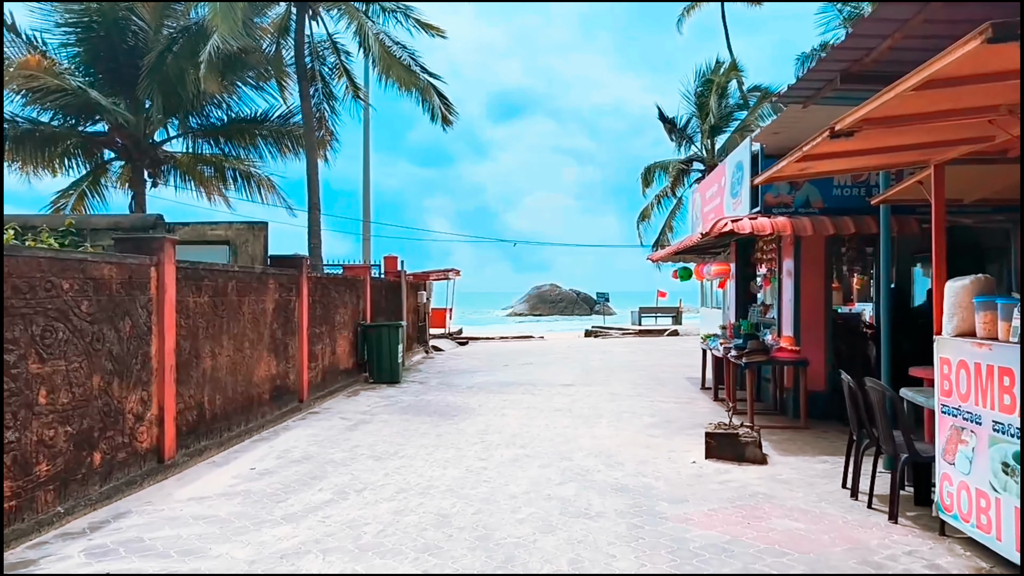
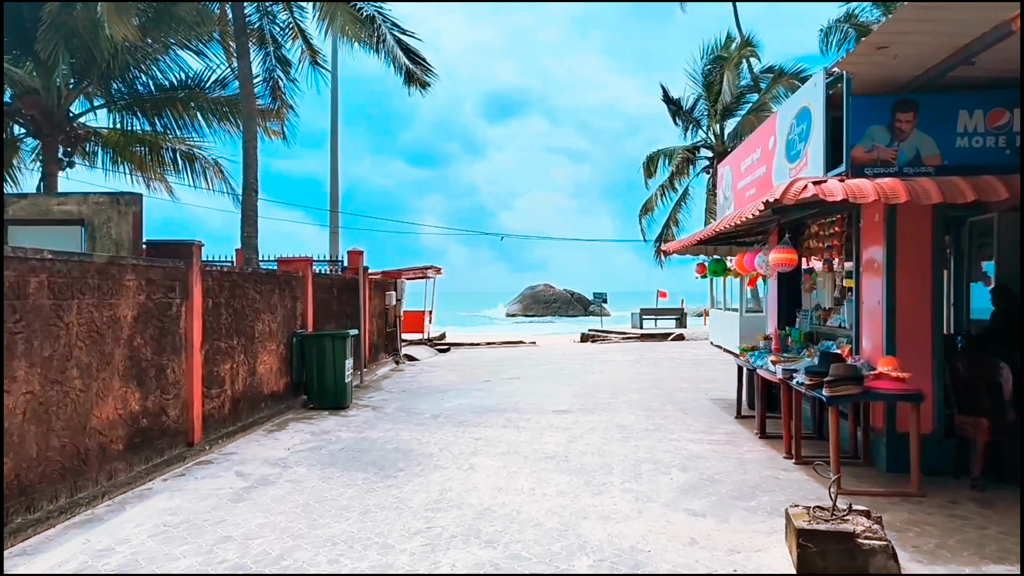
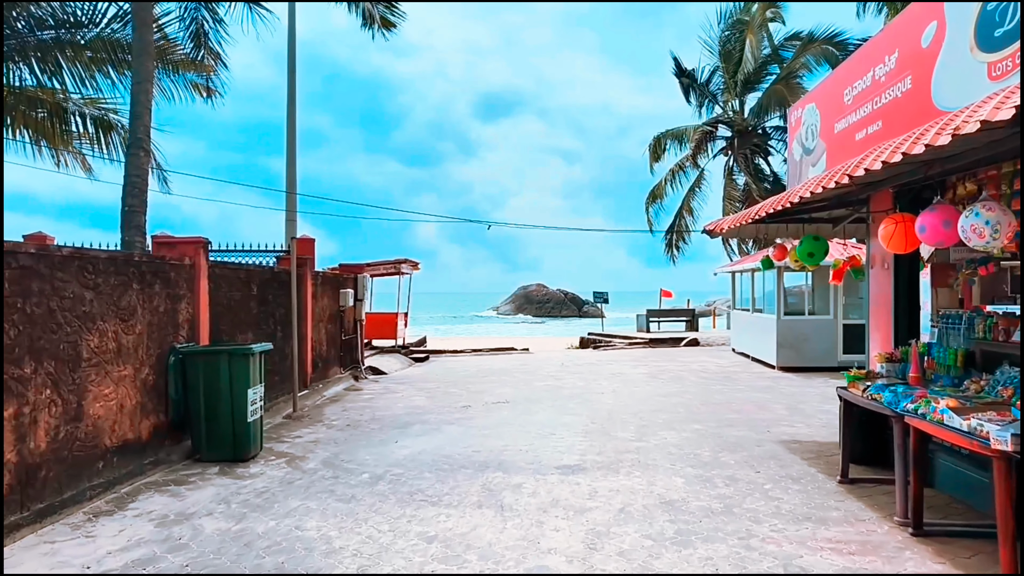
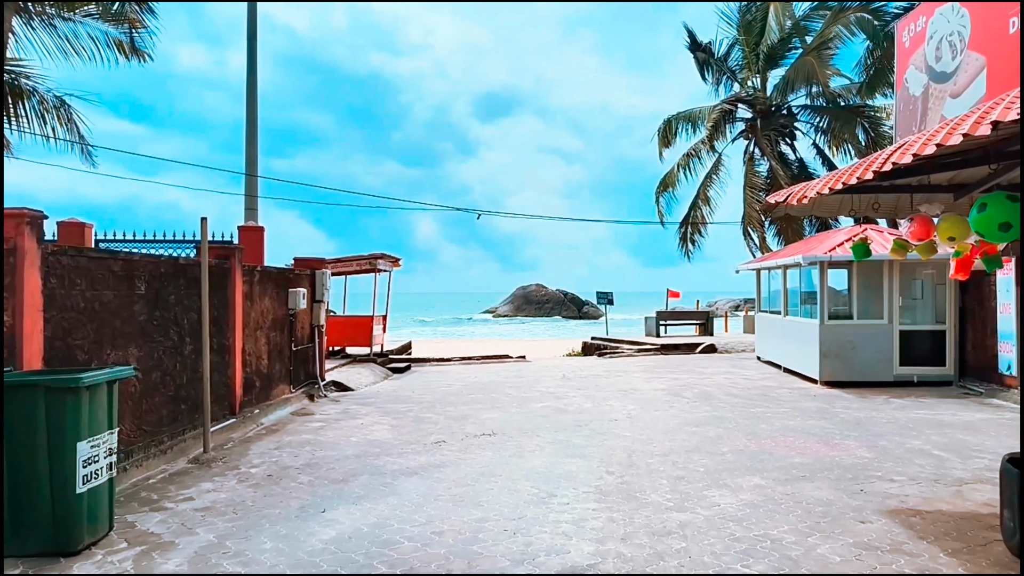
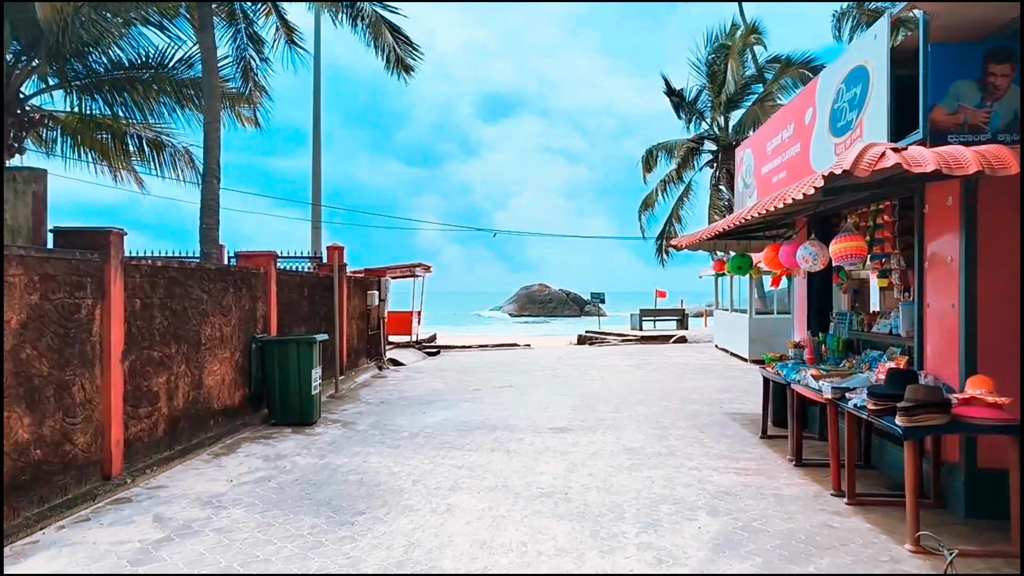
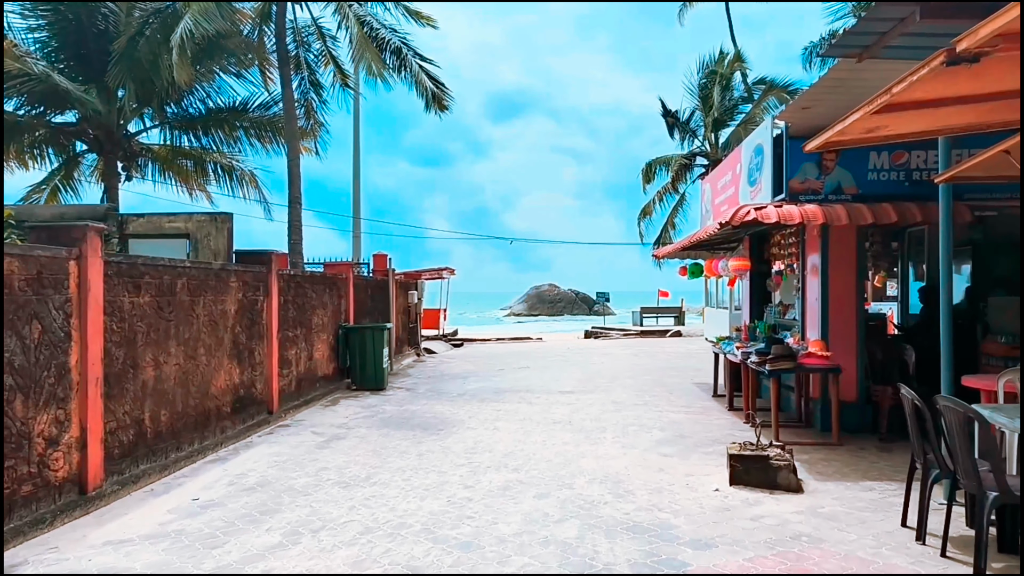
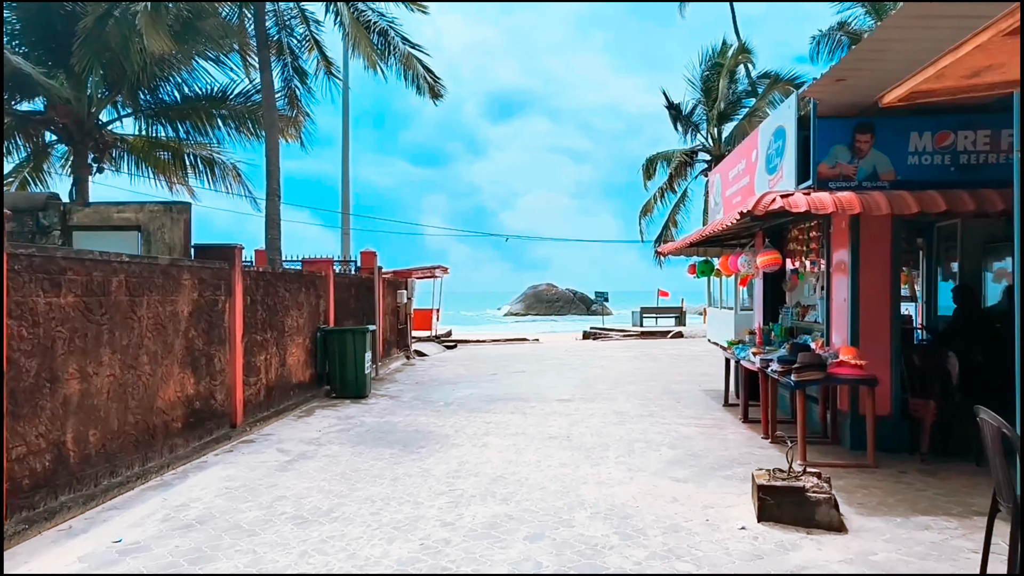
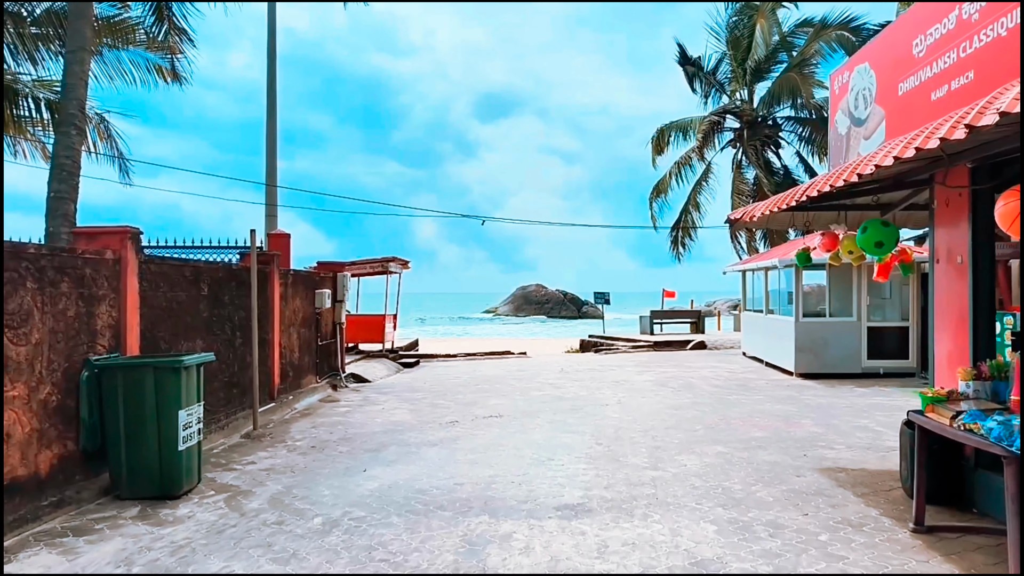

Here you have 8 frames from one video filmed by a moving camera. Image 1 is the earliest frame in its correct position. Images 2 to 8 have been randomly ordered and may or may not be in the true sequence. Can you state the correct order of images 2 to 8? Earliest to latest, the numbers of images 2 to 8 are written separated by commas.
6, 7, 2, 5, 3, 8, 4
